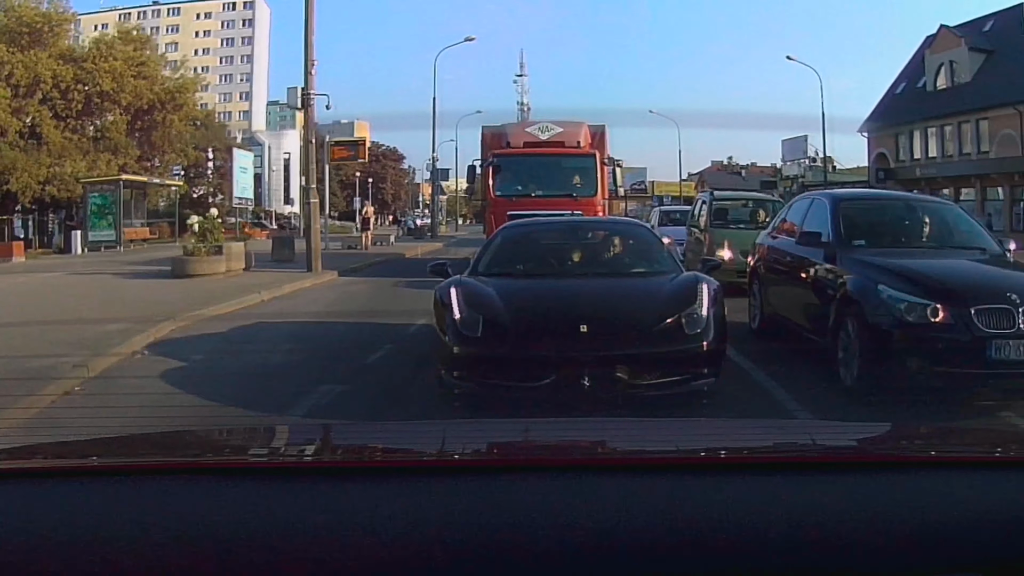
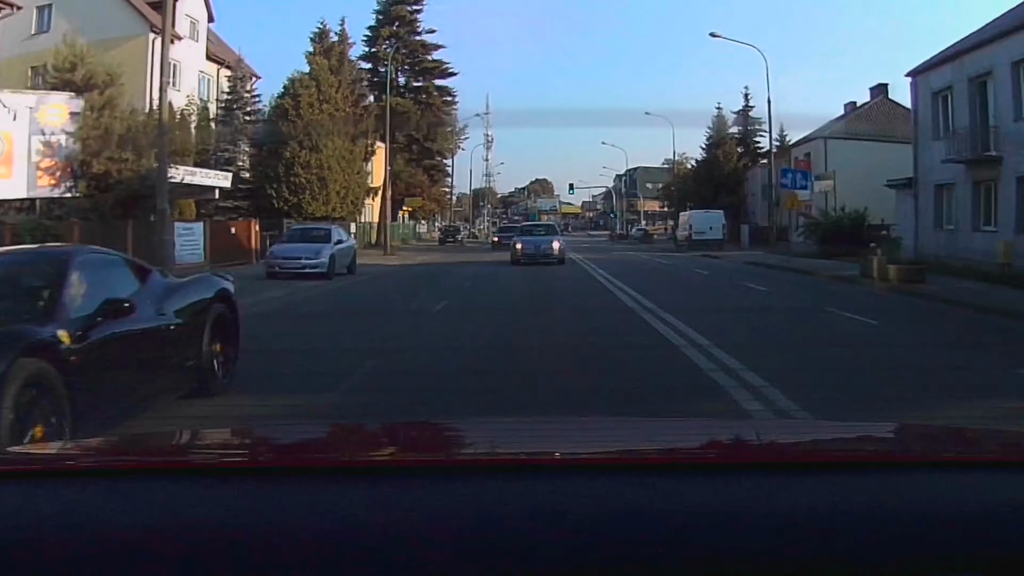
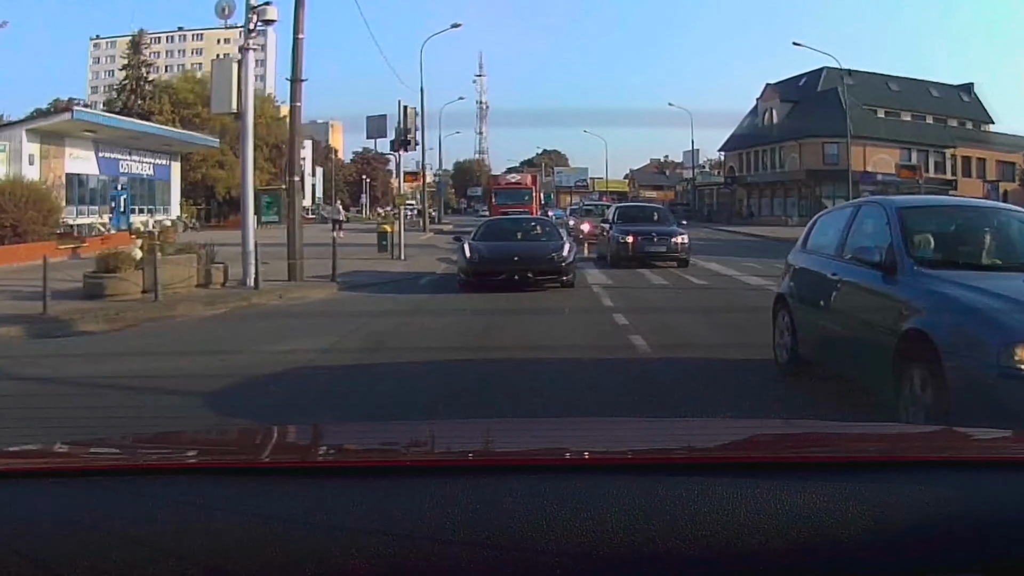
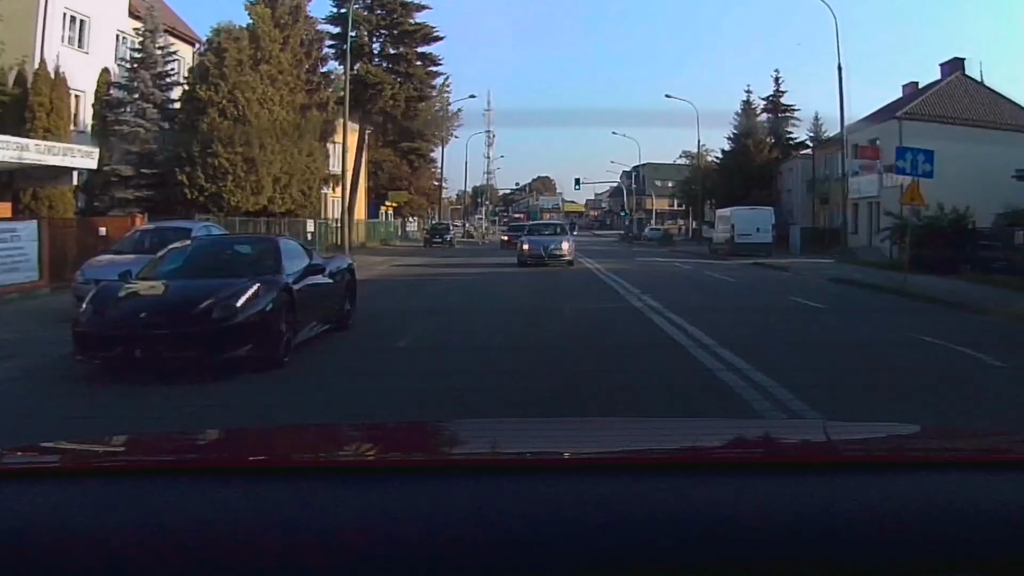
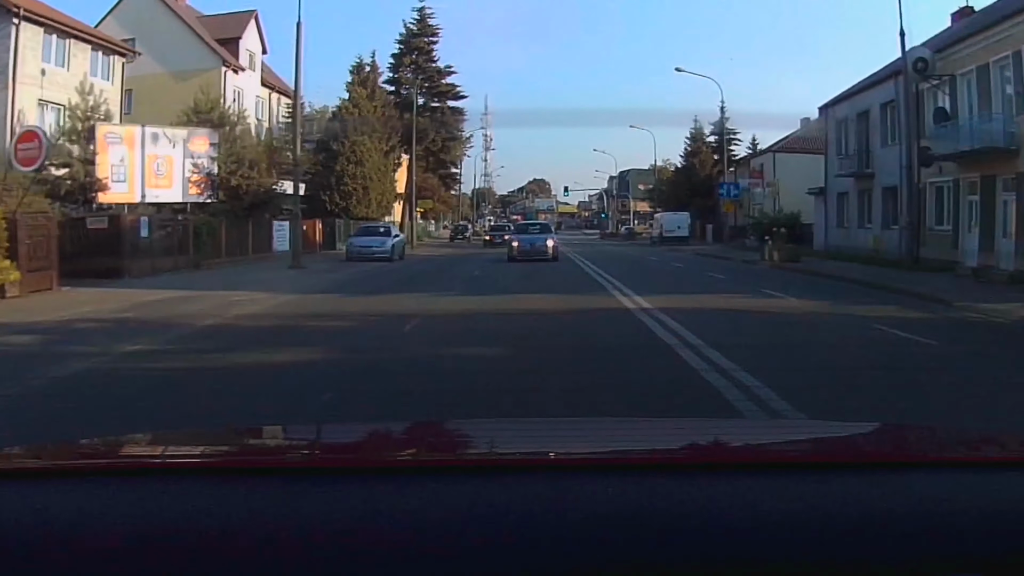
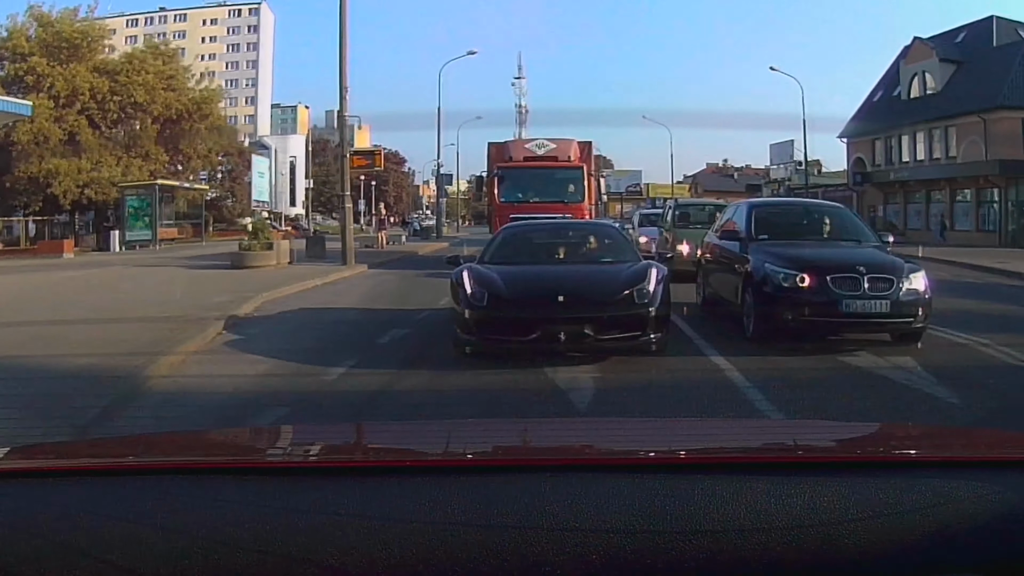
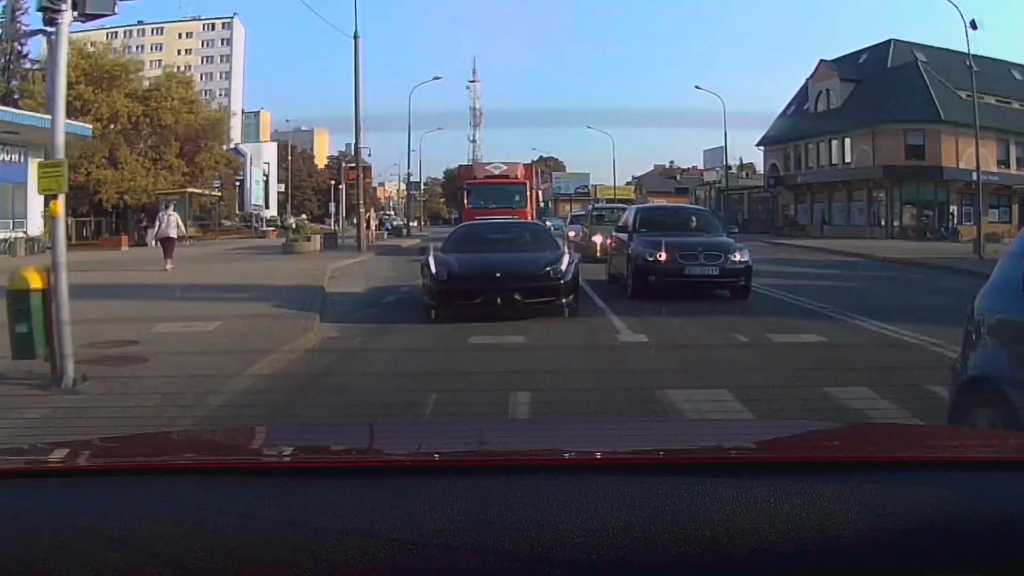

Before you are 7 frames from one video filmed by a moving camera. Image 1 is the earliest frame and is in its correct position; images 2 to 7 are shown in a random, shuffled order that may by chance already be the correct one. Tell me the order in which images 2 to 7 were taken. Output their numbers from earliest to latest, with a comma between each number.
6, 7, 3, 4, 2, 5
